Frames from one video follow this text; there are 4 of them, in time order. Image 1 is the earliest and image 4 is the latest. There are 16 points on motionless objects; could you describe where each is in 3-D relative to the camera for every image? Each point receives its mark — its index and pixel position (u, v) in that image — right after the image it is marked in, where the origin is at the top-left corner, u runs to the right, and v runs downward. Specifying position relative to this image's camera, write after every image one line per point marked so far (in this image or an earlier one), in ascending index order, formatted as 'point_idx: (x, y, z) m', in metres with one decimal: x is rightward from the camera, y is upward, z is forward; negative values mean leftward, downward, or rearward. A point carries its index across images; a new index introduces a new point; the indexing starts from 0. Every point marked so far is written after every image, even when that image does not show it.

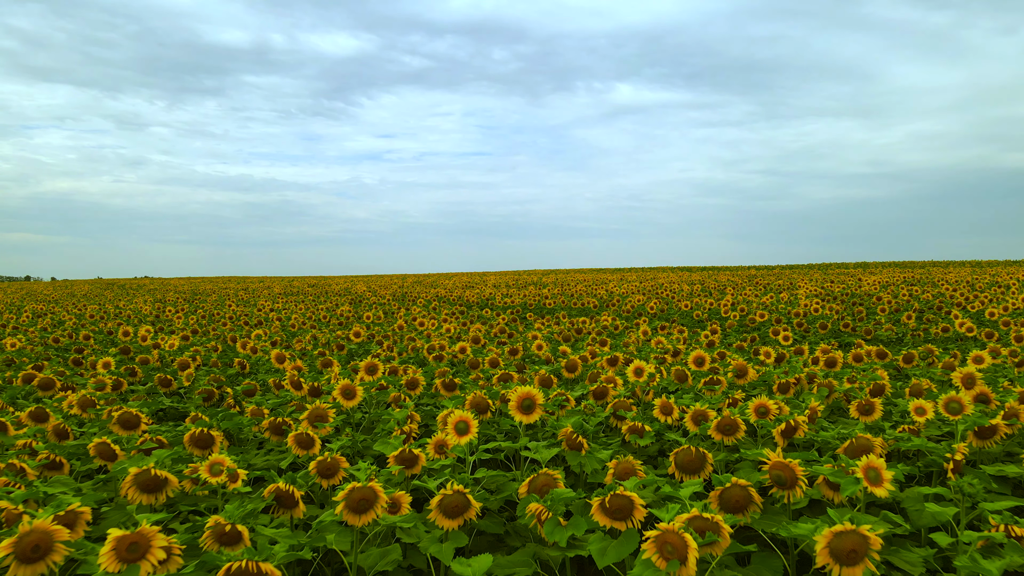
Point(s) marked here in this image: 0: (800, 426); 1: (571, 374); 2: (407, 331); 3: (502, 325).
0: (+2.8, -1.3, +5.3) m
1: (+1.0, -1.5, +9.2) m
2: (-3.1, -1.3, +16.0) m
3: (-0.3, -1.2, +17.7) m
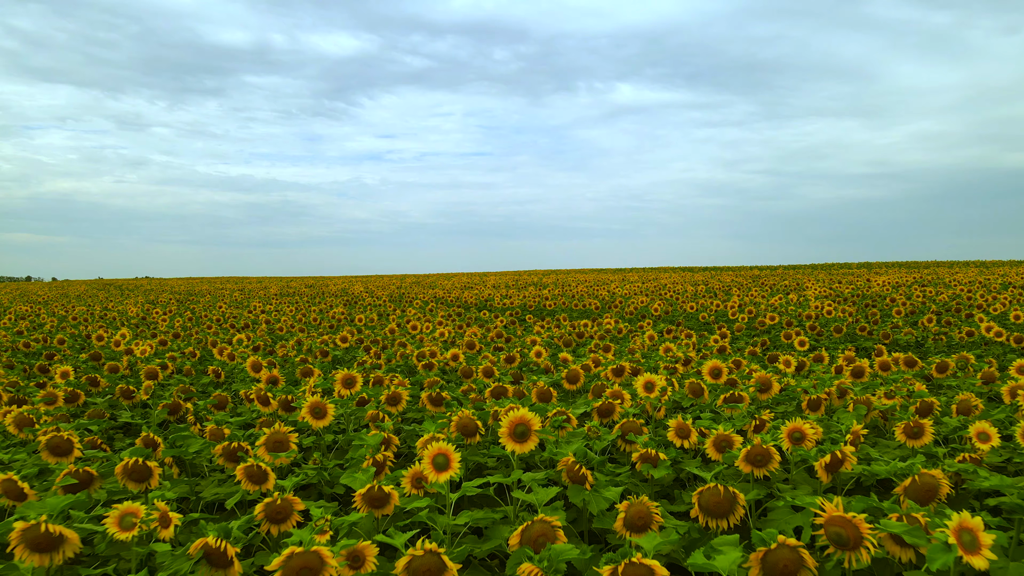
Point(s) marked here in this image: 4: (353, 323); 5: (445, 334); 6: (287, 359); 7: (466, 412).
0: (+2.7, -1.4, +4.4) m
1: (+0.9, -1.5, +8.3) m
2: (-3.1, -1.3, +15.1) m
3: (-0.4, -1.3, +16.9) m
4: (-5.7, -1.3, +19.5) m
5: (-1.8, -1.3, +14.9) m
6: (-4.8, -1.5, +11.6) m
7: (-0.5, -1.3, +5.6) m
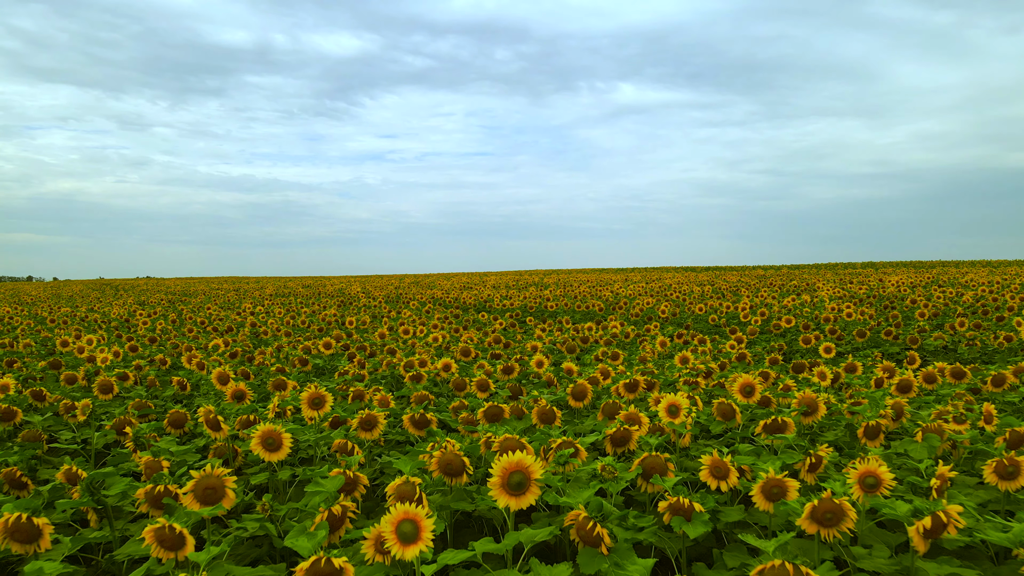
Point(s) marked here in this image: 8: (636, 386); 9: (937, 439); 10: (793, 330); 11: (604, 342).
0: (+2.7, -1.4, +3.3) m
1: (+0.9, -1.6, +7.2) m
2: (-3.1, -1.4, +14.0) m
3: (-0.4, -1.3, +15.8) m
4: (-5.7, -1.3, +18.4) m
5: (-1.8, -1.3, +13.8) m
6: (-4.8, -1.5, +10.5) m
7: (-0.5, -1.3, +4.5) m
8: (+1.6, -1.3, +7.2) m
9: (+3.8, -1.4, +4.9) m
10: (+9.1, -1.3, +17.6) m
11: (+2.3, -1.3, +13.6) m
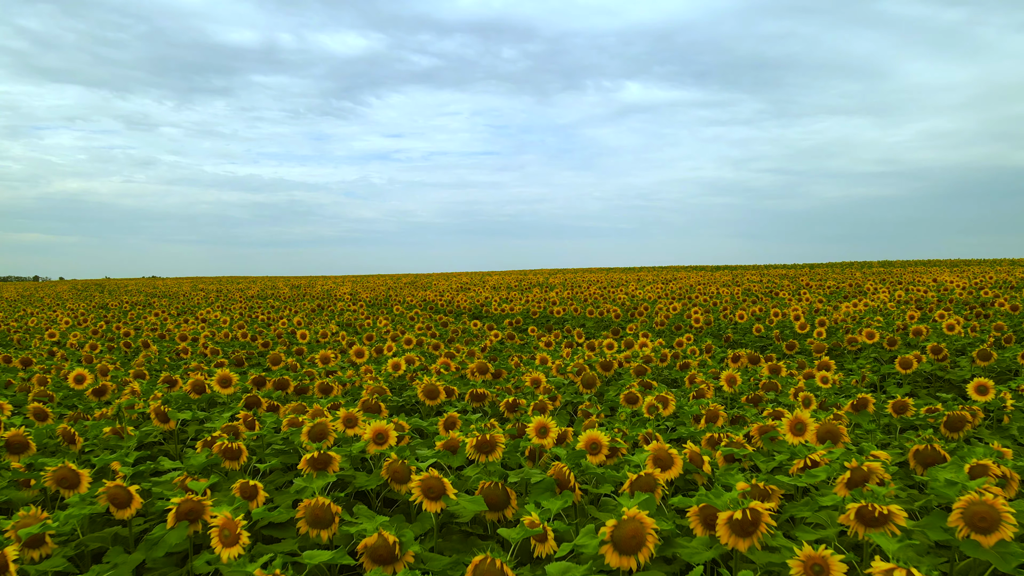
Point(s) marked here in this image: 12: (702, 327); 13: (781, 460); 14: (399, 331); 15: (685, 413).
0: (+2.4, -1.5, -0.7) m
1: (+0.7, -1.7, +3.2) m
2: (-3.3, -1.5, +10.1) m
3: (-0.5, -1.4, +11.8) m
4: (-5.8, -1.4, +14.5) m
5: (-2.0, -1.4, +9.8) m
6: (-5.0, -1.6, +6.5) m
7: (-0.7, -1.4, +0.5) m
8: (+1.4, -1.4, +3.2) m
9: (+3.6, -1.5, +0.9) m
10: (+9.0, -1.5, +13.5) m
11: (+2.2, -1.4, +9.5) m
12: (+6.1, -1.2, +17.2) m
13: (+2.4, -1.5, +4.8) m
14: (-3.3, -1.2, +15.8) m
15: (+2.2, -1.5, +6.9) m
